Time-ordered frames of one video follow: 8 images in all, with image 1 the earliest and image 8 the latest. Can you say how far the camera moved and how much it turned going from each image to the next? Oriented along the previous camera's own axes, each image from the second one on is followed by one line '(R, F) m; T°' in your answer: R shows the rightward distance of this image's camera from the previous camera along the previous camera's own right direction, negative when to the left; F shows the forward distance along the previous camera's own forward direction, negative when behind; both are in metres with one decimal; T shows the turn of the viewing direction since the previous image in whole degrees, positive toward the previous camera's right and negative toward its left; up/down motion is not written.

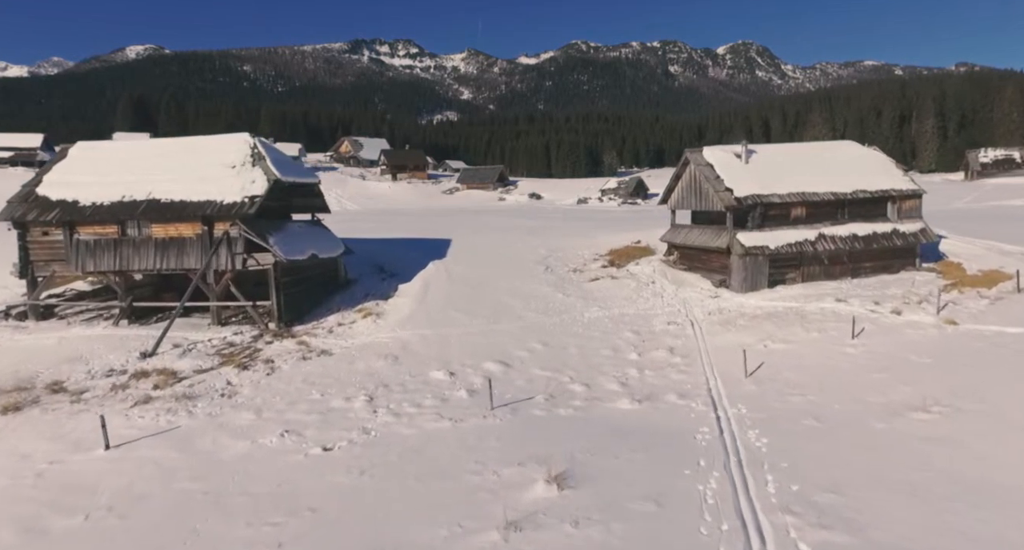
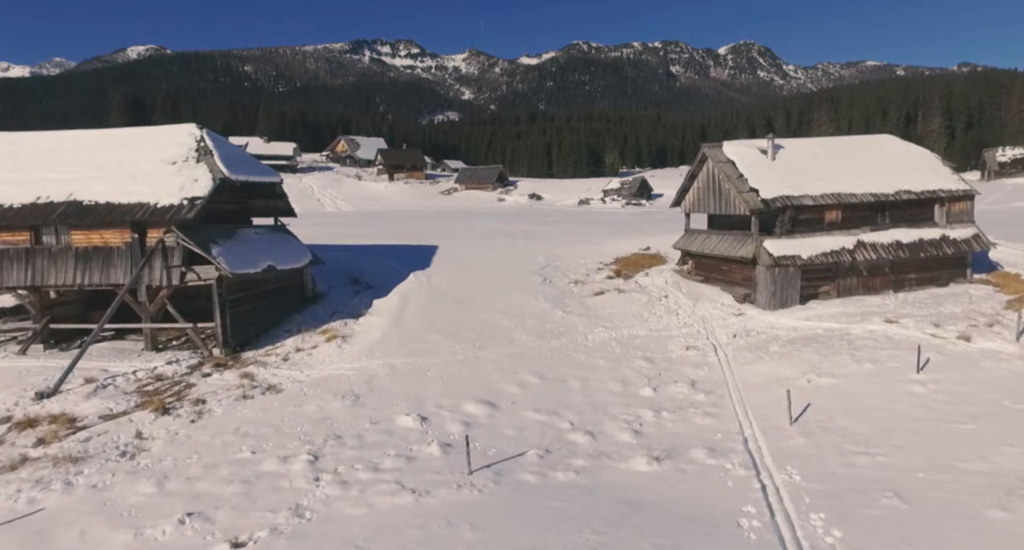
(+0.4, +3.6) m; 0°
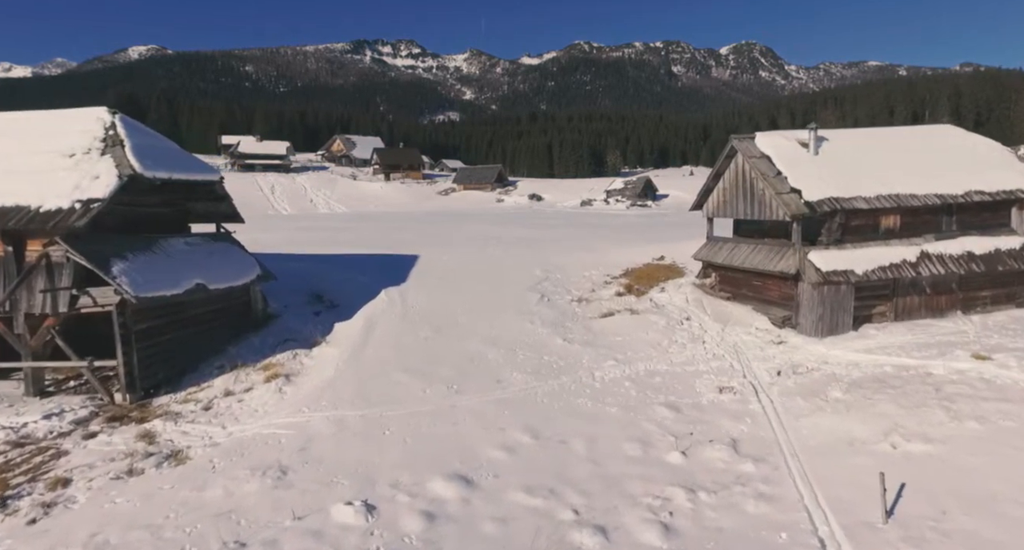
(+0.4, +4.2) m; 0°
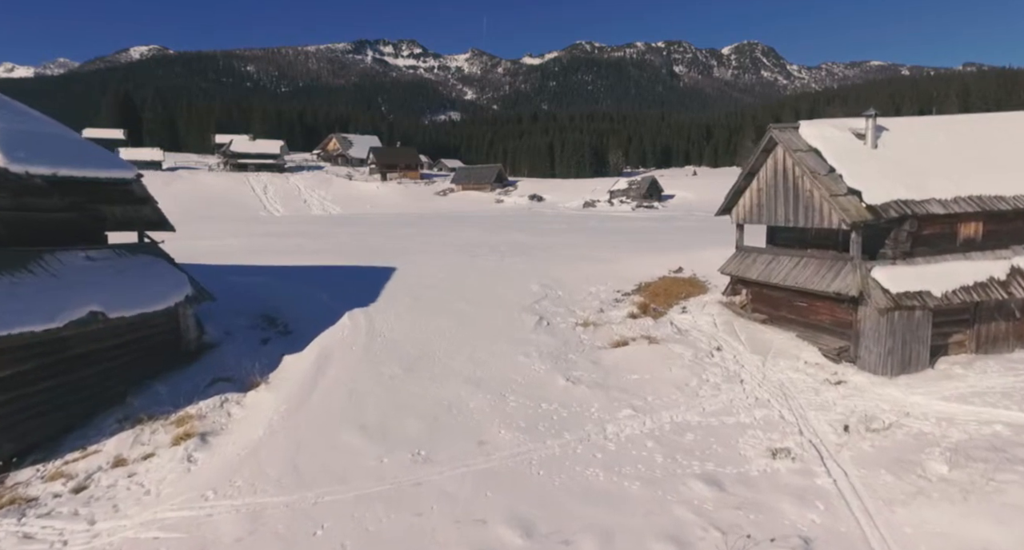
(+0.3, +3.9) m; 0°
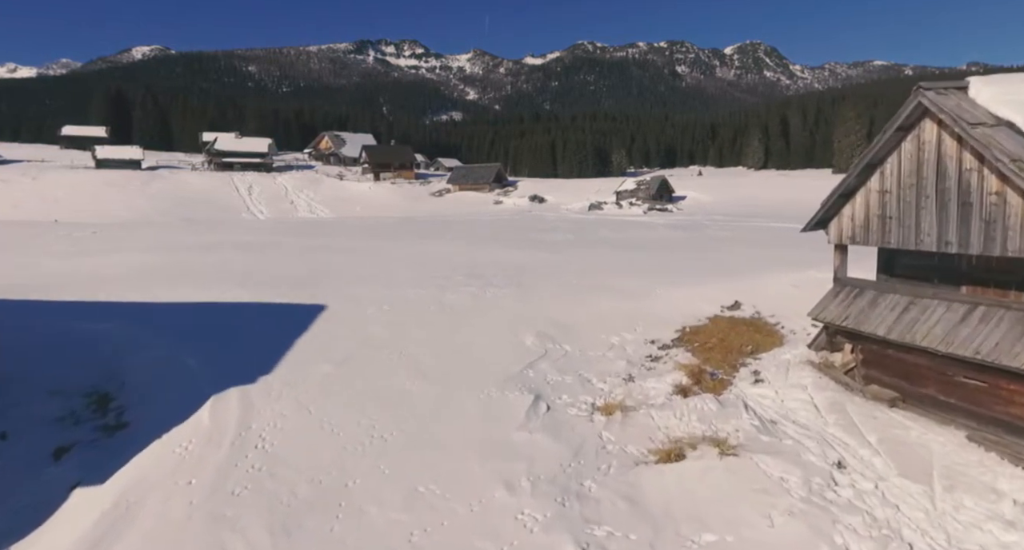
(+0.5, +7.3) m; 0°
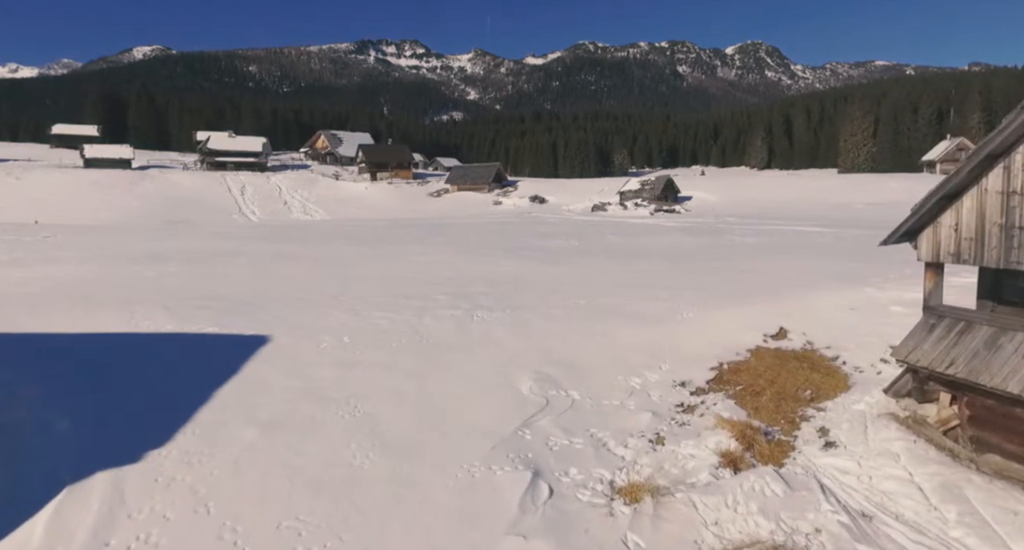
(+0.2, +3.3) m; 0°
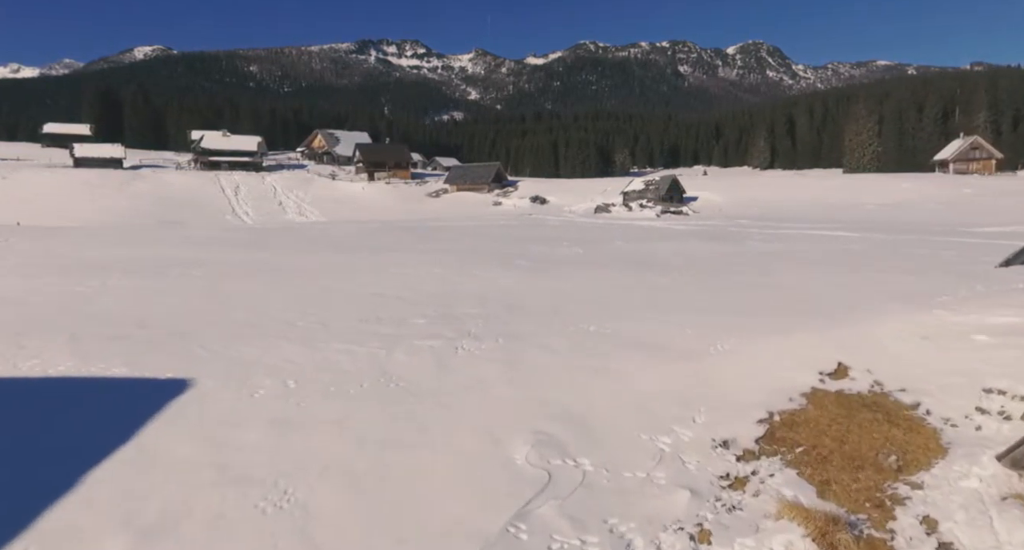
(+0.1, +2.9) m; 0°
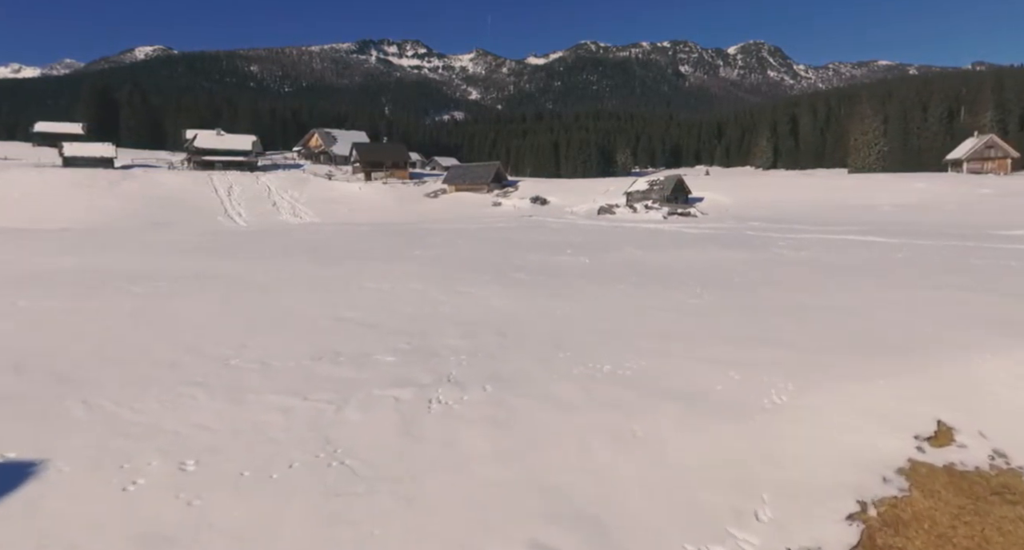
(+0.1, +2.9) m; 0°
